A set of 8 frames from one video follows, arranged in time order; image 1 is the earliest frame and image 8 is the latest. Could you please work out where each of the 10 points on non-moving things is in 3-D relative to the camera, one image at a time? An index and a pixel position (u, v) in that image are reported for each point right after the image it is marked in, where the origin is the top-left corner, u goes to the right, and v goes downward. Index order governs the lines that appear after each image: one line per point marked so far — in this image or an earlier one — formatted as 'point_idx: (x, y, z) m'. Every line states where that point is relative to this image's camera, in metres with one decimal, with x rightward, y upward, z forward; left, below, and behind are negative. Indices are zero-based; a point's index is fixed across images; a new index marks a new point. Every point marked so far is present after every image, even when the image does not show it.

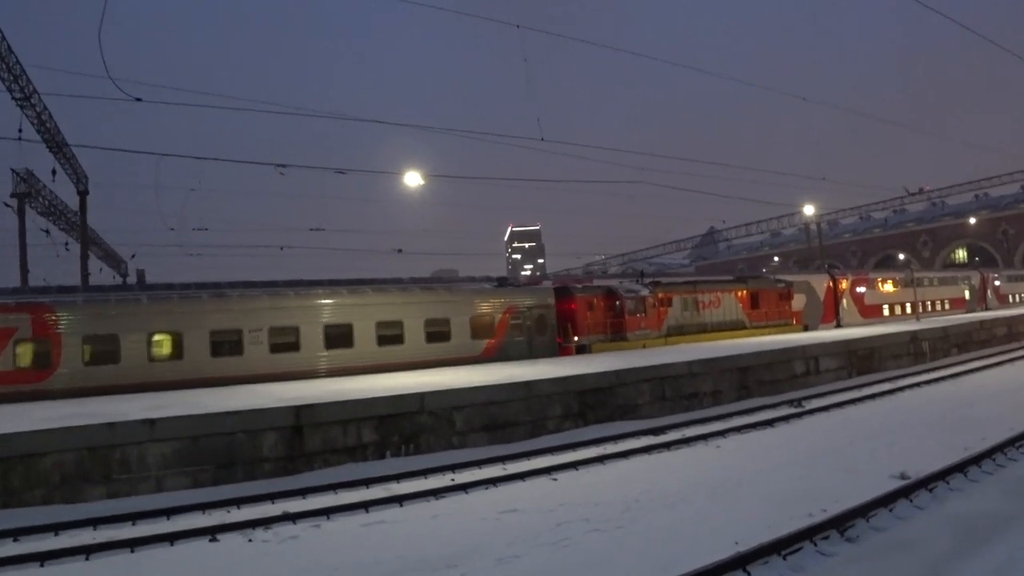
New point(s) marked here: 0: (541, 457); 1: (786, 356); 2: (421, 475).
0: (+0.5, -2.8, +13.6) m
1: (+6.2, -1.5, +18.7) m
2: (-1.5, -3.0, +13.3) m
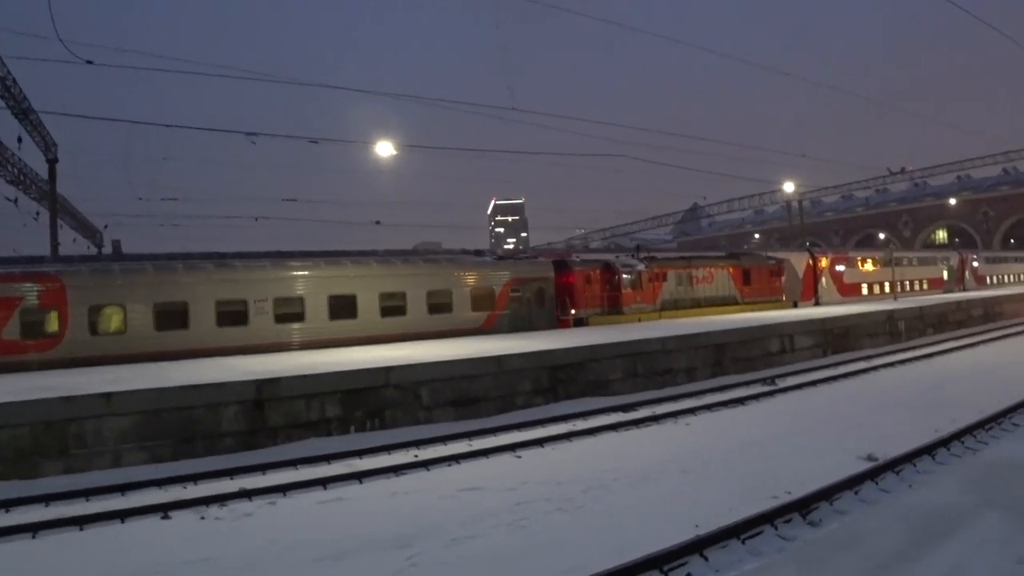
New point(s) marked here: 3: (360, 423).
0: (-0.1, -2.4, +13.4) m
1: (+5.6, -1.0, +18.5) m
2: (-2.1, -2.6, +13.0) m
3: (-2.7, -2.3, +14.2) m
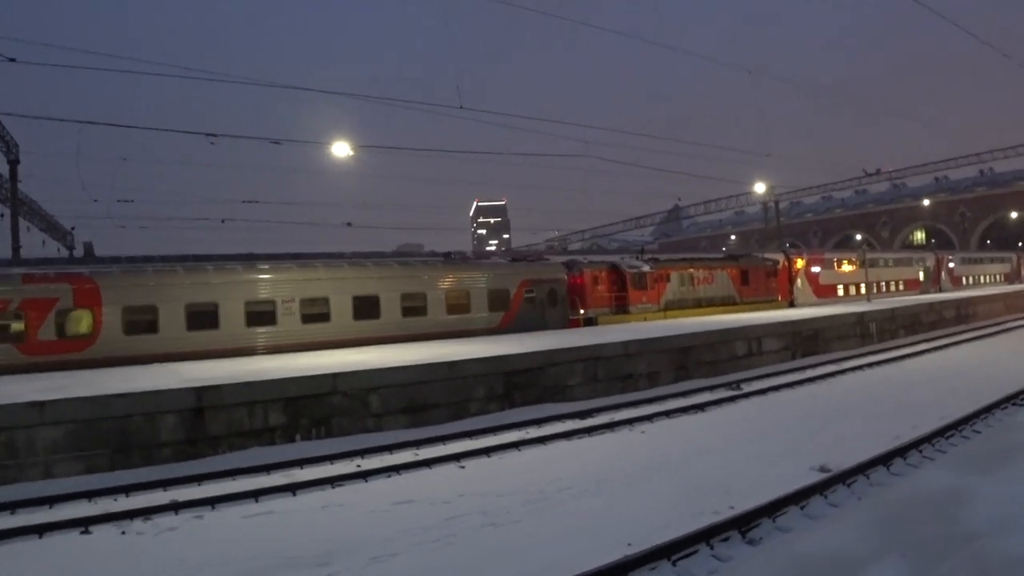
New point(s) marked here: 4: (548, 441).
0: (-0.9, -2.4, +12.9) m
1: (+4.7, -1.1, +18.1) m
2: (-2.8, -2.6, +12.5) m
3: (-3.4, -2.4, +13.6) m
4: (+0.5, -2.3, +12.3) m
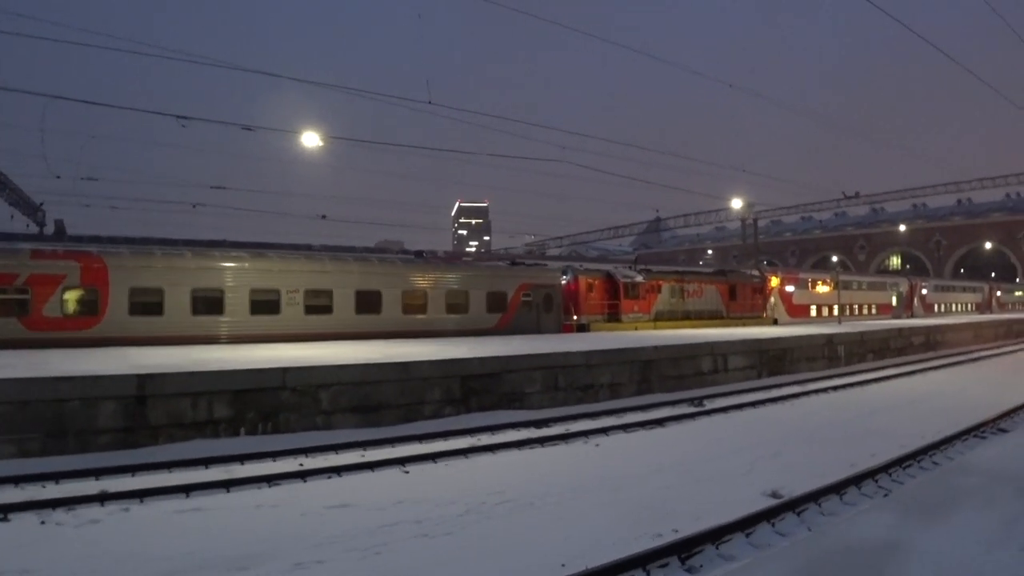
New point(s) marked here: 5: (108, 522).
0: (-1.6, -2.4, +12.4) m
1: (+3.9, -1.4, +17.8) m
2: (-3.6, -2.5, +12.0) m
3: (-4.2, -2.2, +13.1) m
4: (-0.2, -2.3, +11.9) m
5: (-4.6, -2.7, +9.3) m
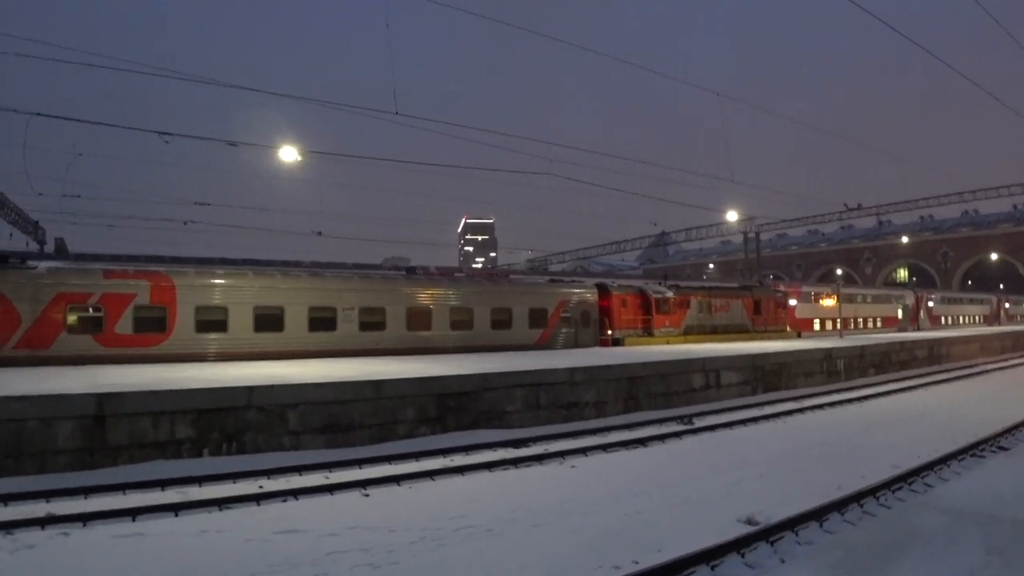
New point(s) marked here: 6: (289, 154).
0: (-2.0, -2.6, +11.9) m
1: (+3.6, -1.7, +17.2) m
2: (-4.0, -2.7, +11.5) m
3: (-4.6, -2.4, +12.6) m
4: (-0.6, -2.5, +11.3) m
5: (-5.0, -2.8, +8.8) m
6: (-4.8, +2.9, +17.8) m
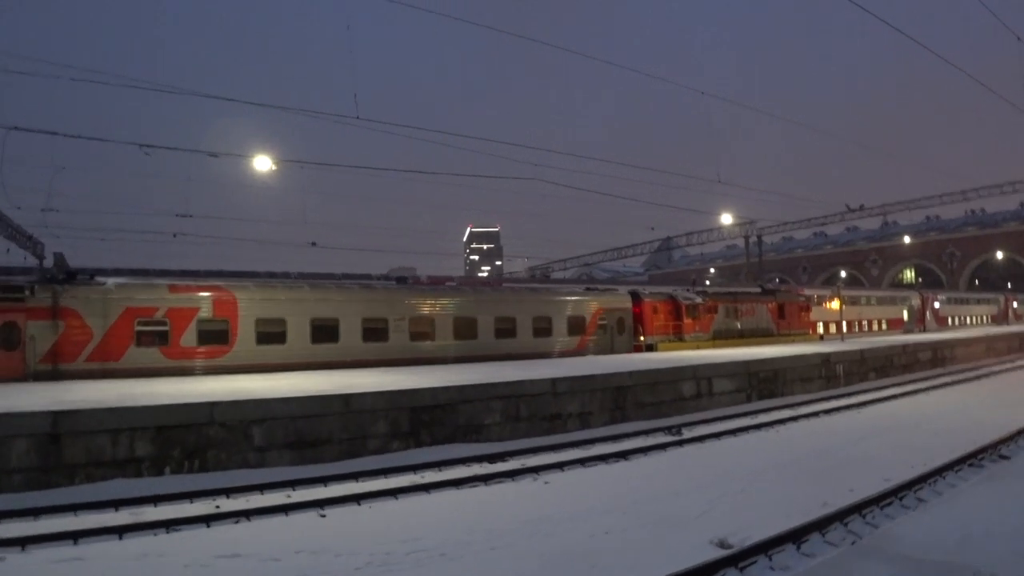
0: (-2.4, -2.7, +11.3) m
1: (+3.3, -1.8, +16.6) m
2: (-4.3, -2.9, +10.9) m
3: (-4.9, -2.6, +12.1) m
4: (-1.0, -2.7, +10.8) m
5: (-5.4, -3.0, +8.2) m
6: (-5.2, +2.7, +17.3) m
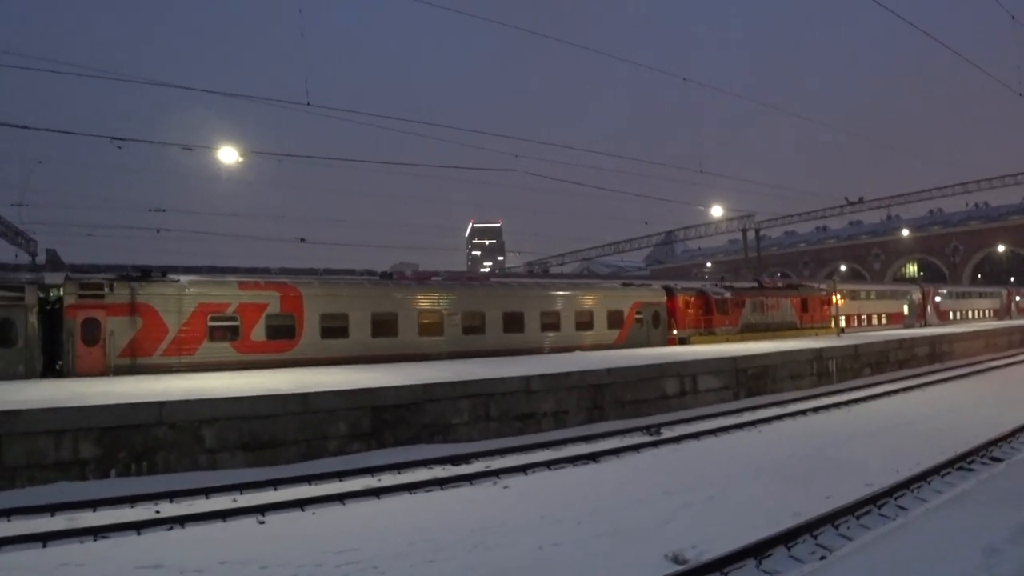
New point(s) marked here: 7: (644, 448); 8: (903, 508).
0: (-2.9, -2.7, +10.7) m
1: (+2.8, -1.6, +15.9) m
2: (-4.8, -2.8, +10.3) m
3: (-5.4, -2.5, +11.5) m
4: (-1.5, -2.6, +10.1) m
5: (-5.9, -2.9, +7.6) m
6: (-5.7, +2.8, +16.7) m
7: (+2.1, -2.5, +12.6) m
8: (+3.9, -2.2, +8.2) m
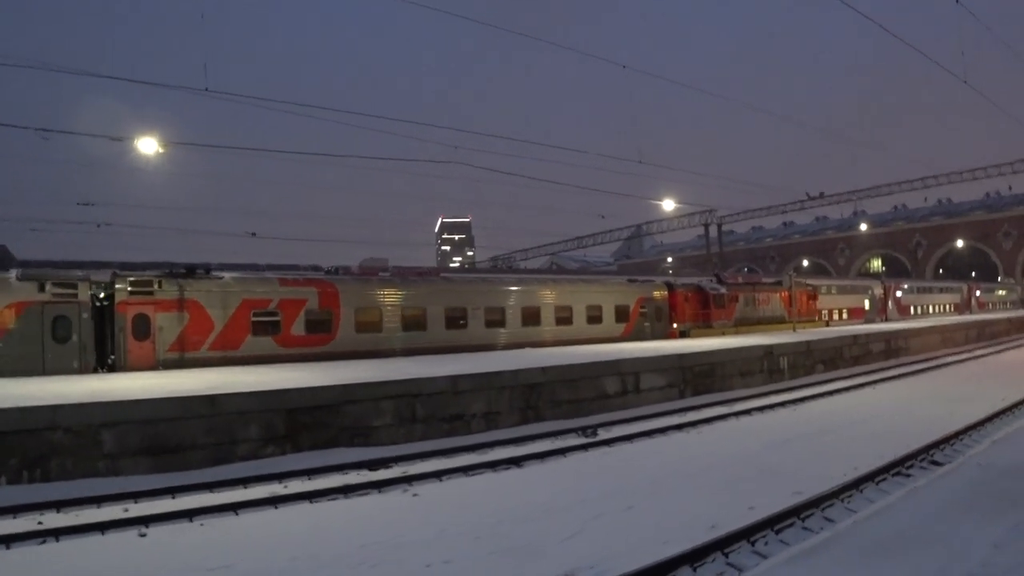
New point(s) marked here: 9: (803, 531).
0: (-3.9, -2.6, +9.9) m
1: (+1.6, -1.5, +15.3) m
2: (-5.9, -2.7, +9.5) m
3: (-6.5, -2.5, +10.6) m
4: (-2.5, -2.5, +9.4) m
5: (-6.9, -2.9, +6.7) m
6: (-6.9, +2.9, +15.8) m
7: (+1.0, -2.4, +11.9) m
8: (+2.9, -2.1, +7.6) m
9: (+2.6, -2.1, +7.3) m
